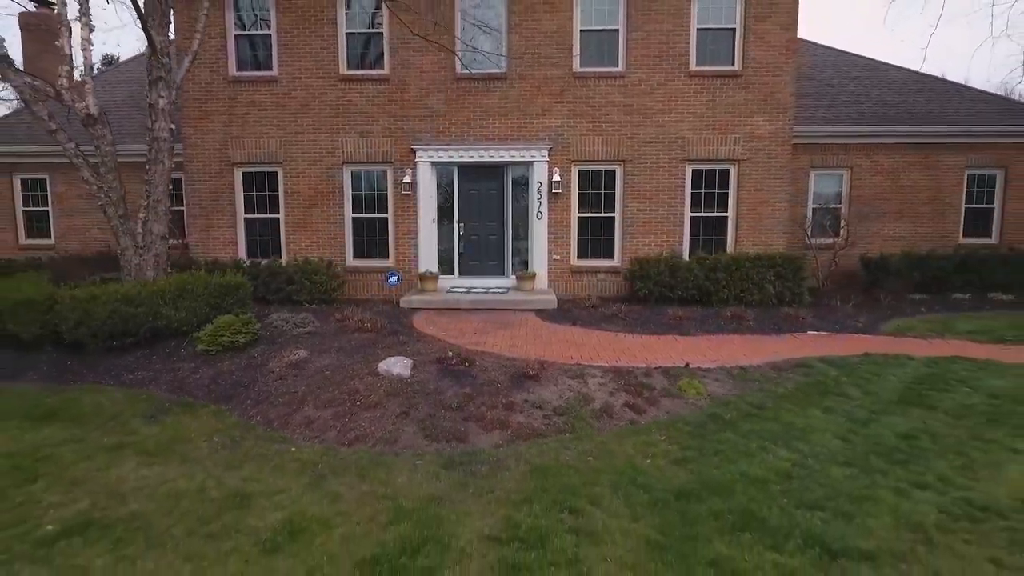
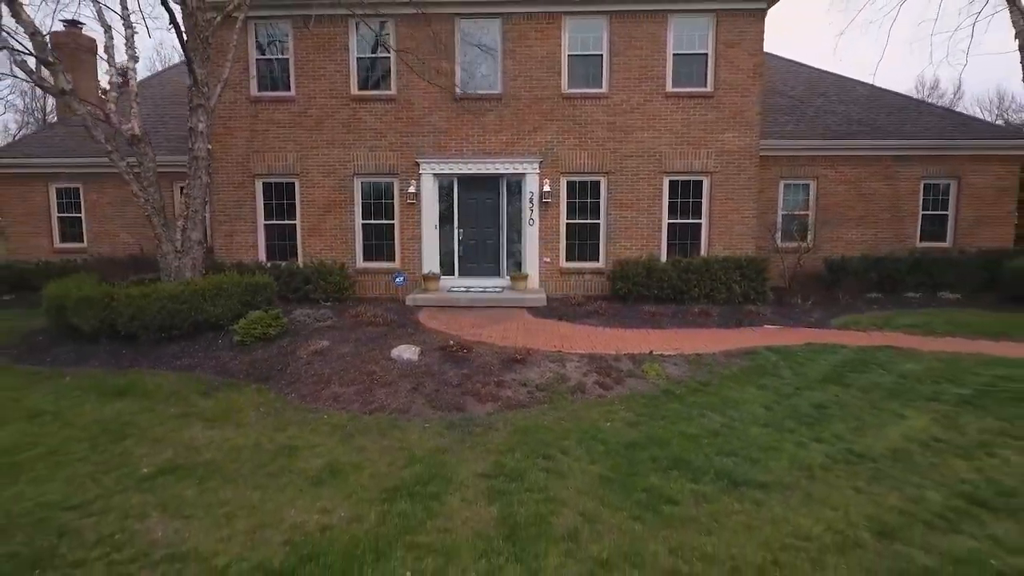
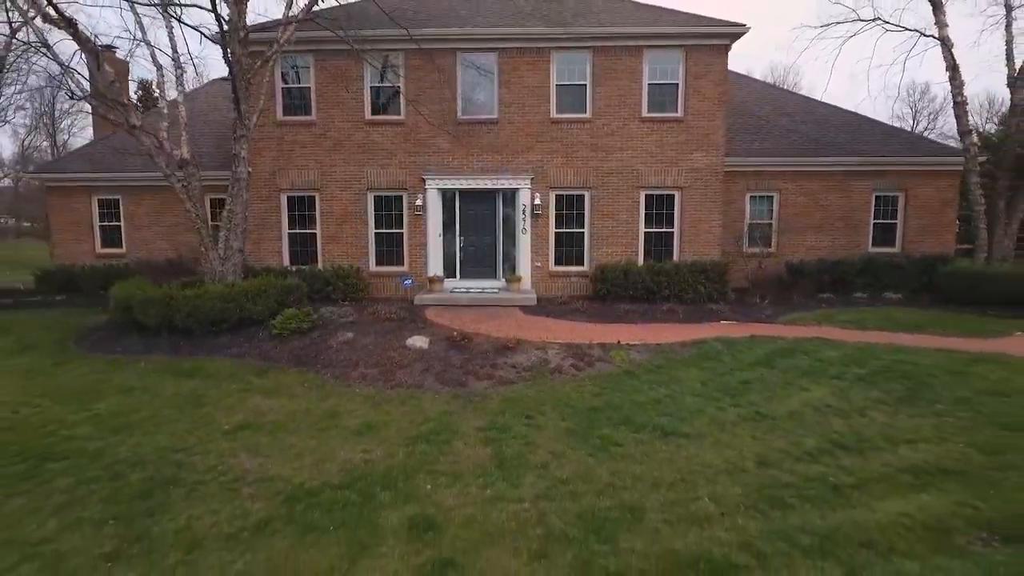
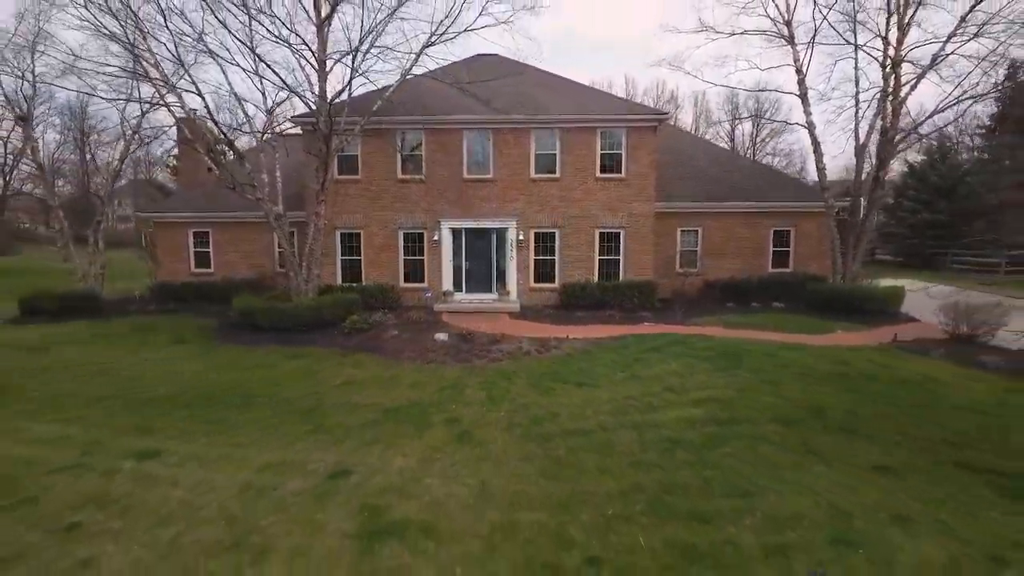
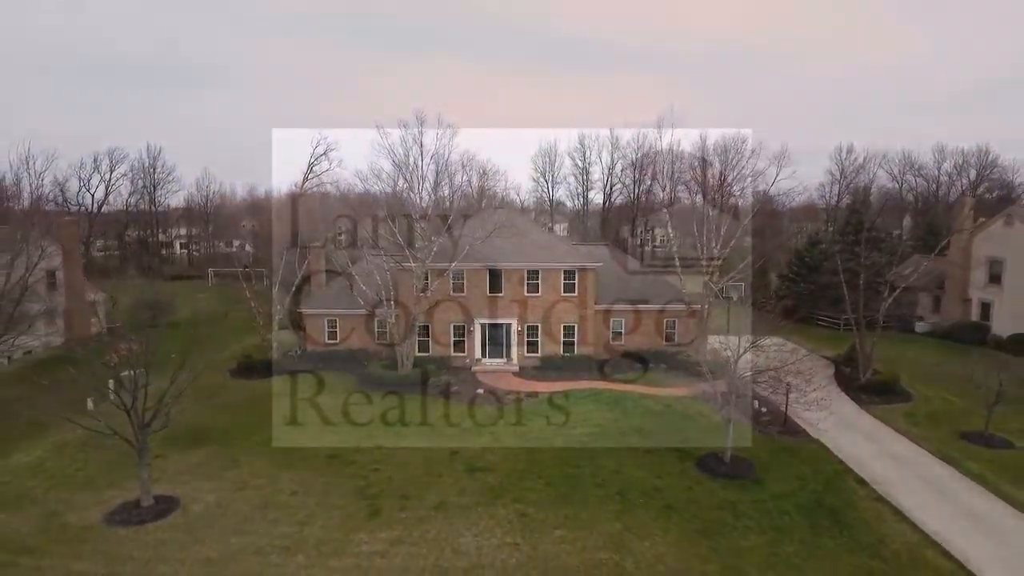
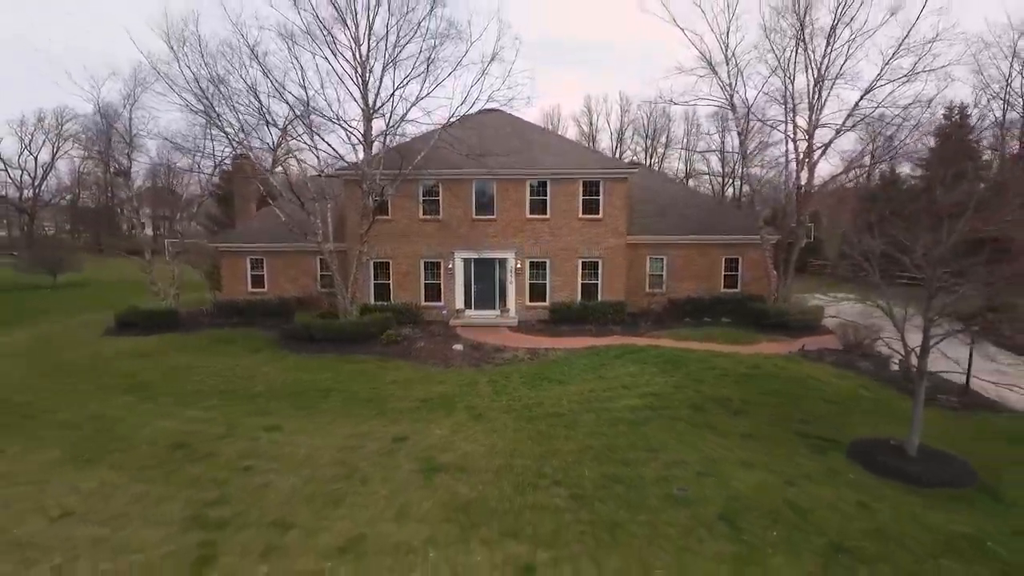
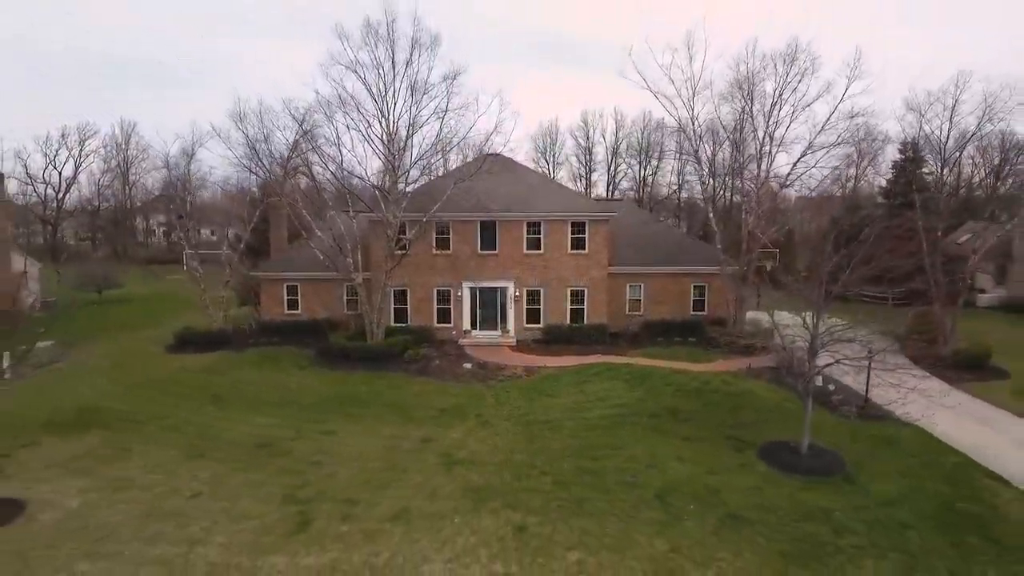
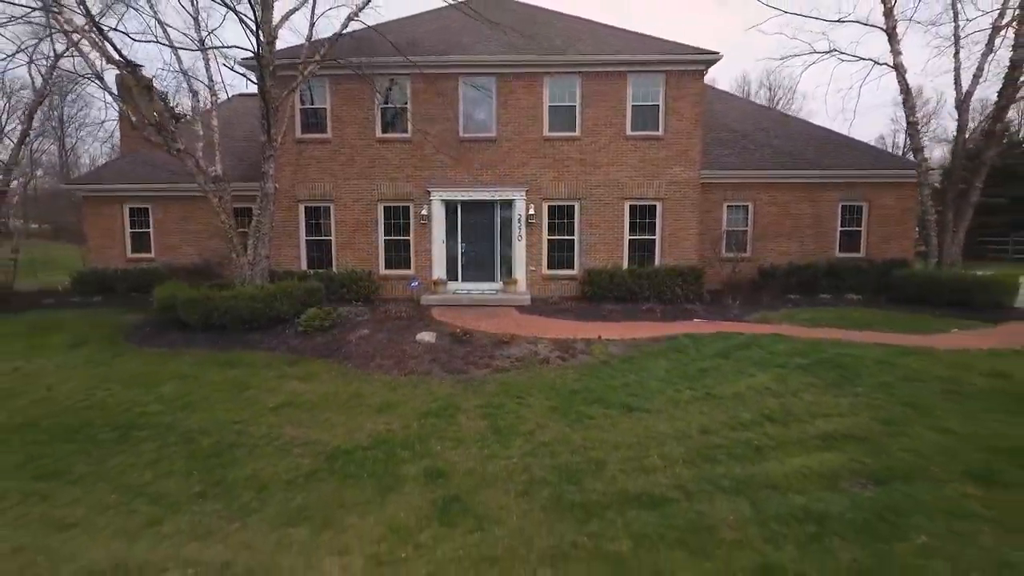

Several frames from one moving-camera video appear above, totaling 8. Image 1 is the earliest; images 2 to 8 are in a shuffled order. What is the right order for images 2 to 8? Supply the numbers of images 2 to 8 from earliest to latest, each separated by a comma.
2, 3, 8, 4, 6, 7, 5
